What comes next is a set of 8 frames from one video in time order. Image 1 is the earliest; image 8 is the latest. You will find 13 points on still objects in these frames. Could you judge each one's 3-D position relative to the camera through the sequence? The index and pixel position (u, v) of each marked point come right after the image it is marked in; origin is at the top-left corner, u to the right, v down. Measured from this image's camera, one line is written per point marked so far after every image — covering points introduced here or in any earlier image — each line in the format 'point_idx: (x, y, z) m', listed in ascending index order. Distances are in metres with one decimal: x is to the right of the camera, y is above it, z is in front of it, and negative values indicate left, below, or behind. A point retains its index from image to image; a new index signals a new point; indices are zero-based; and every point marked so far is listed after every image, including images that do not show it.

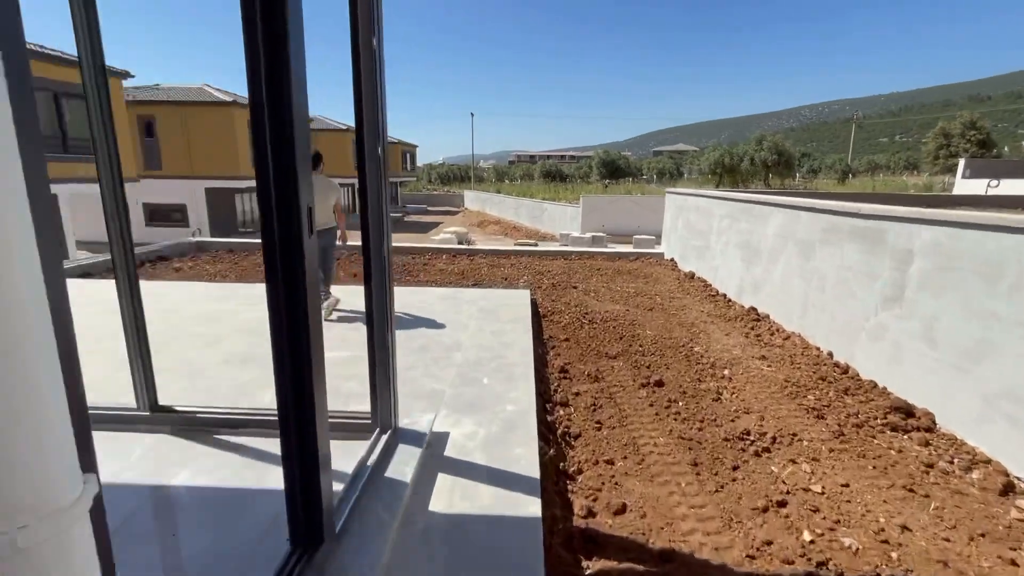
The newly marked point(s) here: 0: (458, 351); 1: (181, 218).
0: (-0.4, -0.5, +3.7) m
1: (-13.5, +2.8, +19.5) m
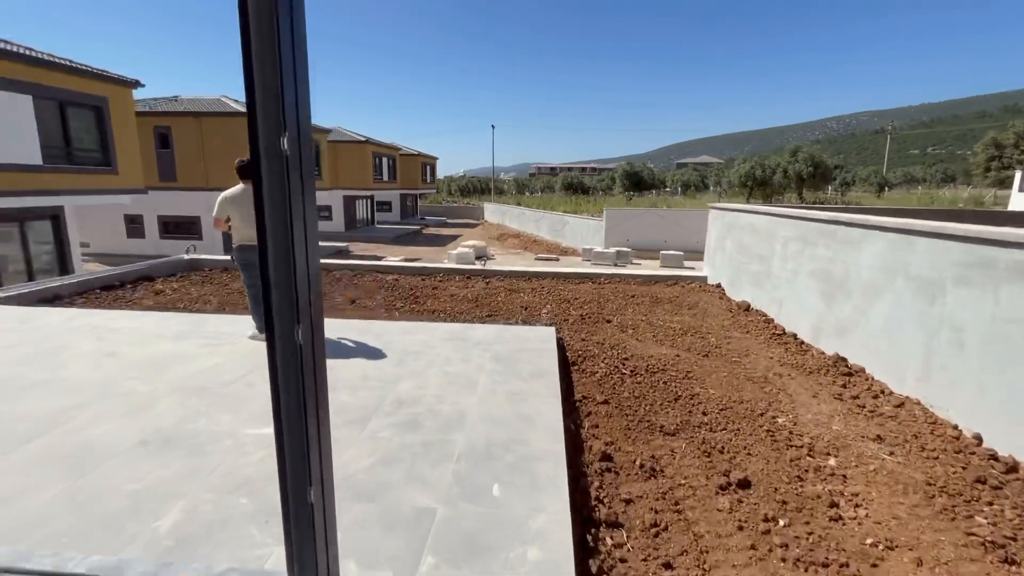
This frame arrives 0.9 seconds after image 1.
0: (-0.3, -0.8, +2.7) m
1: (-12.6, +2.3, +19.1) m
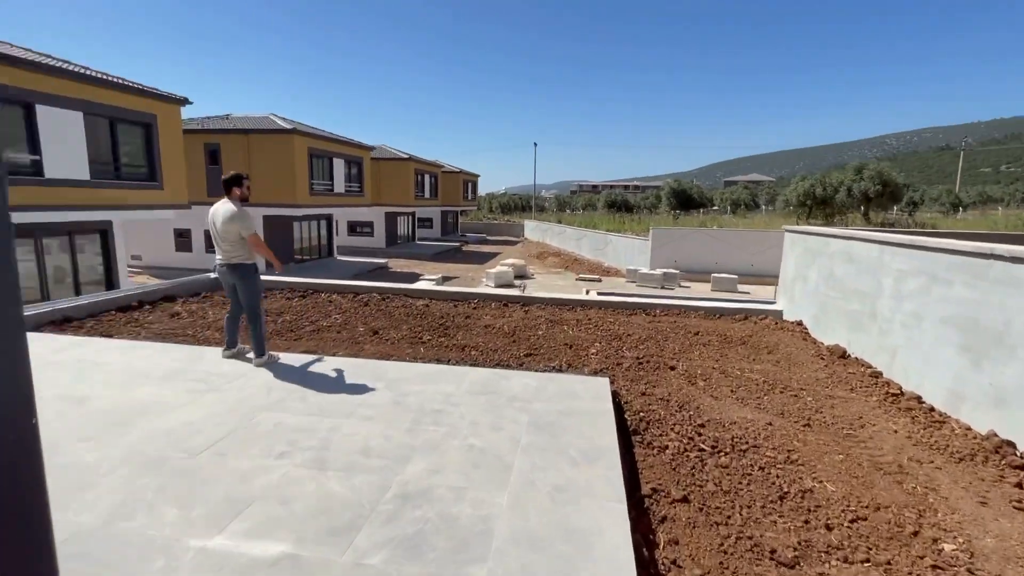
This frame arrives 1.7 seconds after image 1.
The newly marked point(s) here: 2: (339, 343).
0: (-0.1, -1.1, +1.9) m
1: (-11.0, +1.7, +19.3) m
2: (-1.9, -0.6, +5.3) m
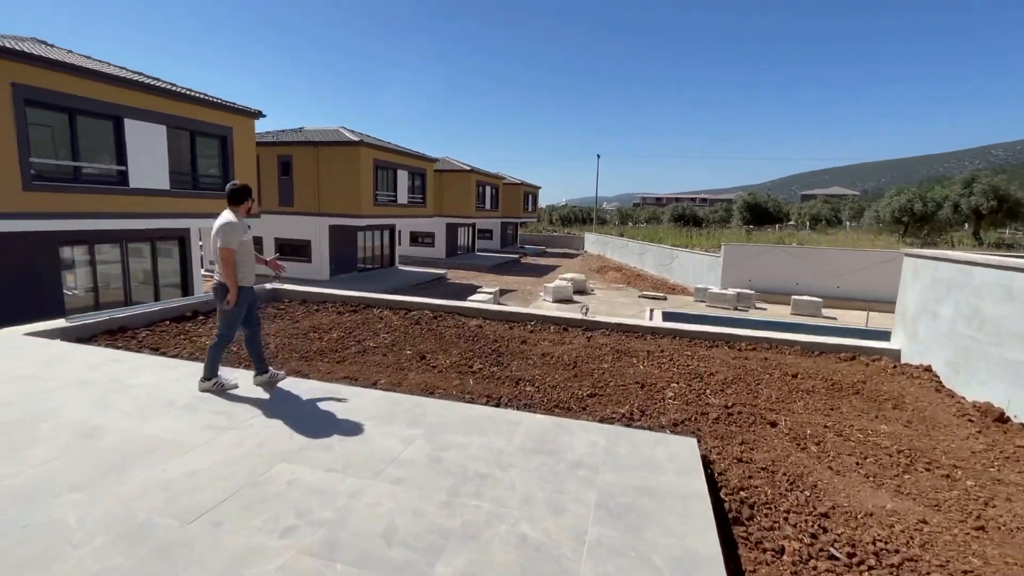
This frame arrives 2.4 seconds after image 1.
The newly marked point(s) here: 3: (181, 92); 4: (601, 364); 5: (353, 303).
0: (+0.1, -1.2, +1.2) m
1: (-8.6, +1.4, +19.9) m
2: (-1.3, -0.8, +4.8) m
3: (-8.2, +4.9, +11.9) m
4: (+1.0, -0.8, +5.2) m
5: (-2.6, -0.2, +7.7) m
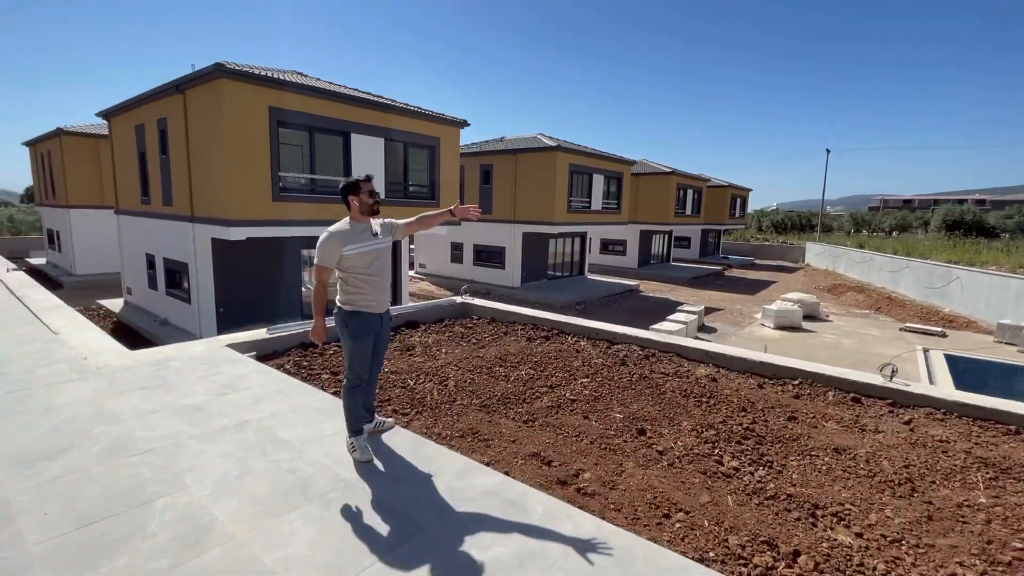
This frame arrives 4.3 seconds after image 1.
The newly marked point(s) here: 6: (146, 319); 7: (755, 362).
0: (+0.4, -1.5, -0.5) m
1: (-0.6, +1.2, +20.1) m
2: (+0.5, -1.1, +3.4) m
3: (-3.0, +4.8, +12.6) m
4: (+2.7, -1.2, +2.9) m
5: (+0.4, -0.5, +6.5) m
6: (-10.3, -0.9, +13.5) m
7: (+2.5, -0.8, +5.0) m
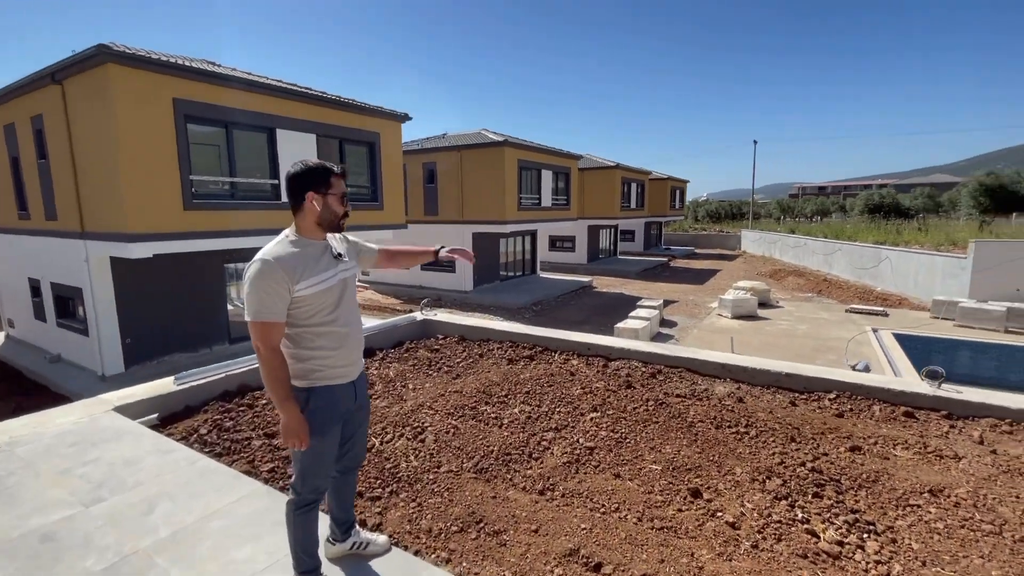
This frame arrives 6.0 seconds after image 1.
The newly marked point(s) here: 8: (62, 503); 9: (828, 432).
0: (+1.0, -1.6, -1.3) m
1: (-2.5, +1.0, +18.9) m
2: (+0.6, -1.2, +2.5) m
3: (-4.2, +4.4, +11.2) m
4: (+2.9, -1.2, +2.3) m
5: (+0.1, -0.6, +5.6) m
6: (-11.3, -1.6, +11.3) m
7: (+2.4, -0.8, +4.3) m
8: (-2.2, -1.1, +2.4) m
9: (+2.3, -1.0, +3.5) m
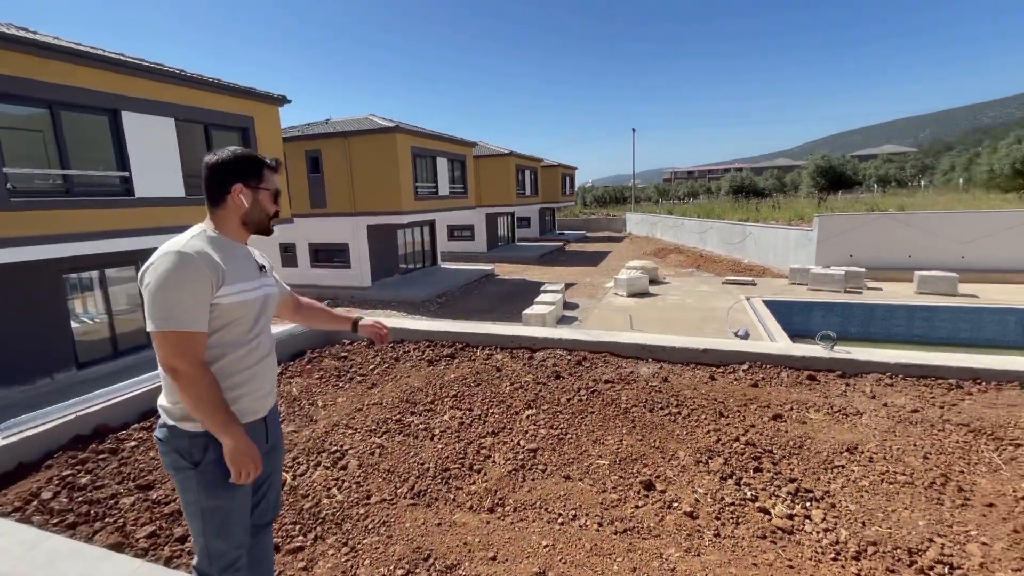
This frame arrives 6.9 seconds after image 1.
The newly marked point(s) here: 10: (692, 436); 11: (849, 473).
0: (+1.6, -1.6, -1.3) m
1: (-6.2, +1.1, +17.7) m
2: (+0.4, -1.2, +2.3) m
3: (-6.5, +4.3, +9.6) m
4: (+2.7, -1.0, +2.6) m
5: (-0.7, -0.6, +5.2) m
6: (-13.1, -2.2, +8.5) m
7: (+1.7, -0.6, +4.4) m
8: (-2.4, -1.2, +1.6) m
9: (+1.8, -0.9, +3.6) m
10: (+1.2, -1.0, +3.2) m
11: (+1.9, -1.0, +2.7) m
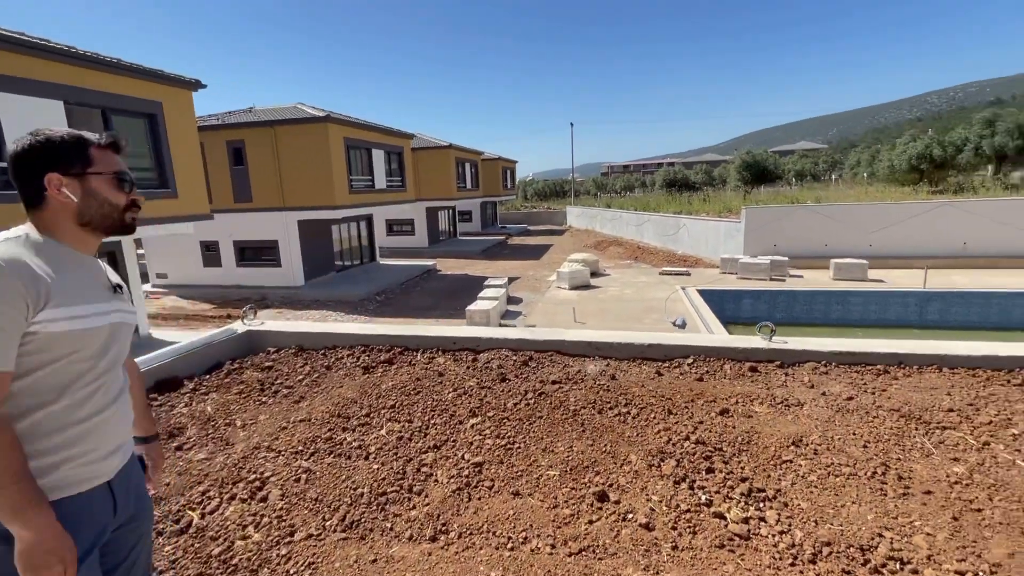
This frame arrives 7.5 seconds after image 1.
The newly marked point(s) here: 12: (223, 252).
0: (+1.8, -1.6, -1.4) m
1: (-8.3, +1.1, +16.6) m
2: (+0.2, -1.2, +2.1) m
3: (-7.7, +4.2, +8.5) m
4: (+2.4, -1.0, +2.6) m
5: (-1.3, -0.6, +4.9) m
6: (-13.9, -2.5, +6.7) m
7: (+1.2, -0.5, +4.4) m
8: (-2.5, -1.3, +1.1) m
9: (+1.4, -0.8, +3.6) m
10: (+0.8, -1.0, +3.1) m
11: (+1.6, -1.0, +2.7) m
12: (-10.1, +1.3, +16.9) m
